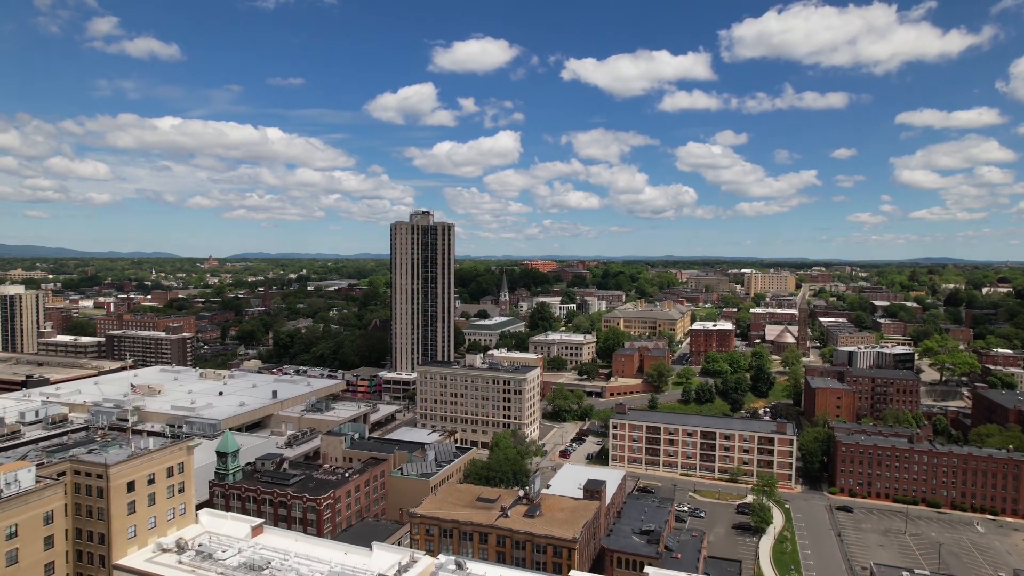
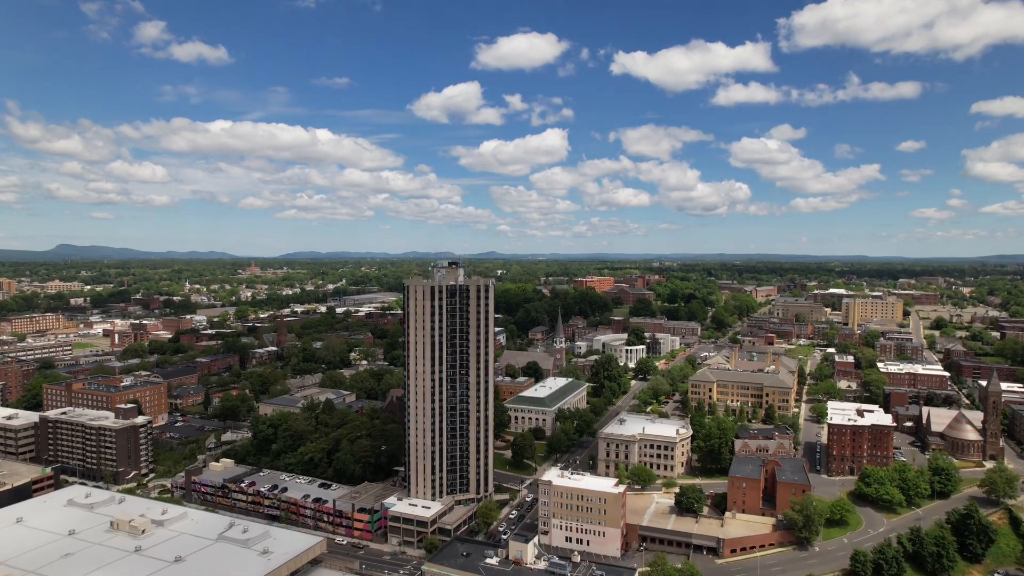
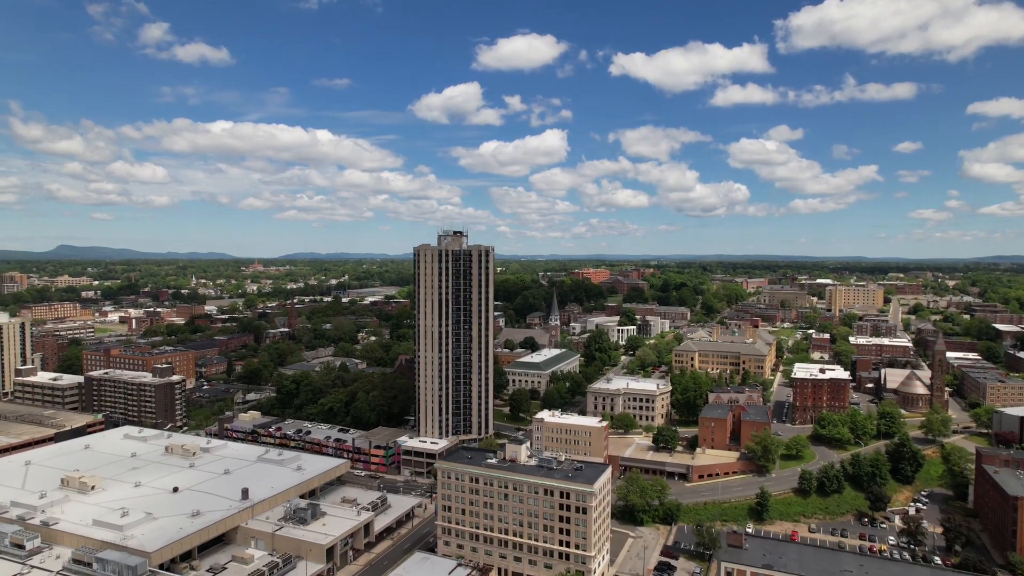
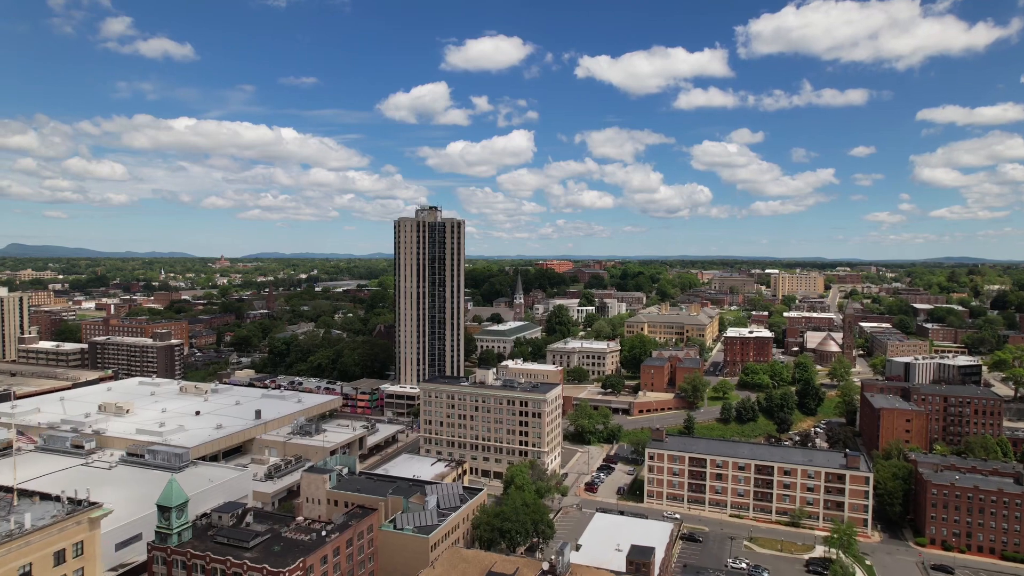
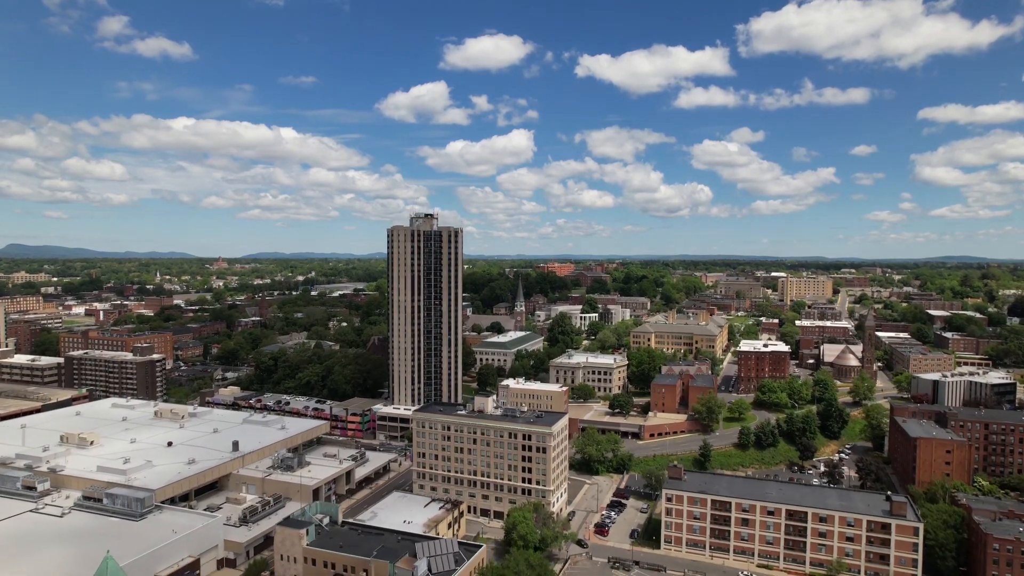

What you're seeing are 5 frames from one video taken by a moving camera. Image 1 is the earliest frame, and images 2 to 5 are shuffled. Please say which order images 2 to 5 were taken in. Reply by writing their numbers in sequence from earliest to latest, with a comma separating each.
4, 5, 3, 2
